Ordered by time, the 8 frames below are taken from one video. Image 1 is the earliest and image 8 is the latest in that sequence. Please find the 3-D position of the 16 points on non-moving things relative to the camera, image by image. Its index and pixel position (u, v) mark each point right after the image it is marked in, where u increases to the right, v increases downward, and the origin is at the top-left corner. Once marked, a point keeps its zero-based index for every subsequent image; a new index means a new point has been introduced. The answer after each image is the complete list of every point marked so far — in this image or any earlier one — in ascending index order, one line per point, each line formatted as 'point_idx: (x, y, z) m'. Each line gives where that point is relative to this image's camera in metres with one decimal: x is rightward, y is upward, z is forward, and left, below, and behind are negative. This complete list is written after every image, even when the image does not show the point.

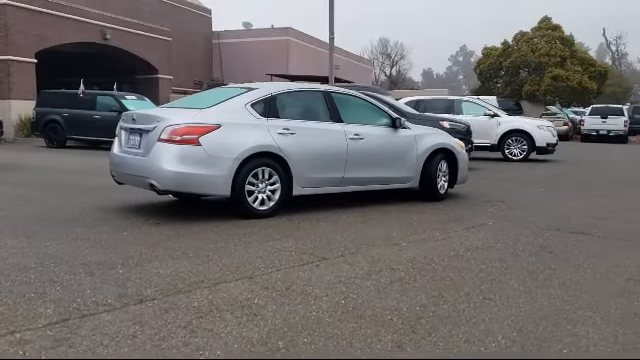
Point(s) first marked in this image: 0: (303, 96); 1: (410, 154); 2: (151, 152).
0: (-0.3, +1.3, +9.1) m
1: (+1.6, +0.5, +10.0) m
2: (-2.3, +0.4, +8.0) m
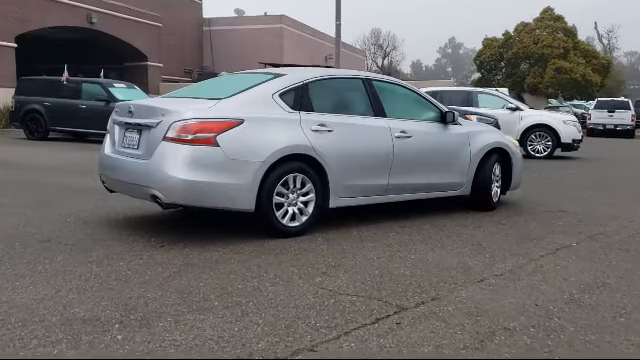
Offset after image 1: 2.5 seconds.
0: (+0.3, +1.2, +7.4) m
1: (+2.0, +0.4, +8.4) m
2: (-1.8, +0.3, +6.3) m
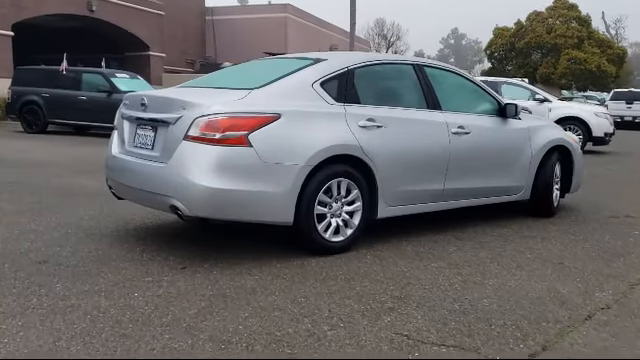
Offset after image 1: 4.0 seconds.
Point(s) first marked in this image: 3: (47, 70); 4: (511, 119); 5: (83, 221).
0: (+0.7, +1.2, +6.3) m
1: (+2.5, +0.3, +7.3) m
2: (-1.3, +0.2, +5.1) m
3: (-8.5, +3.4, +18.2) m
4: (+2.4, +0.8, +7.3) m
5: (-2.8, -0.5, +6.8) m
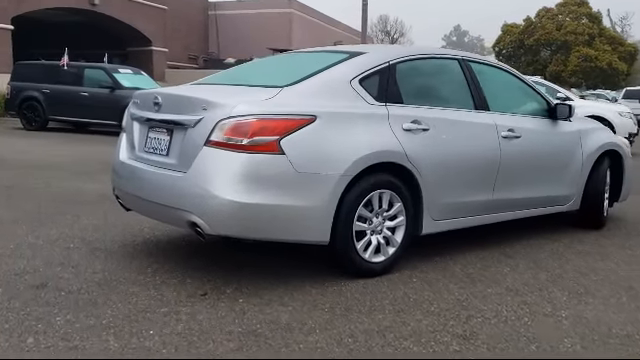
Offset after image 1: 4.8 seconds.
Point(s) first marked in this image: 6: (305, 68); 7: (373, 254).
0: (+1.1, +1.1, +5.6) m
1: (+2.9, +0.2, +6.5) m
2: (-1.0, +0.1, +4.4) m
3: (-8.2, +3.4, +17.5) m
4: (+2.7, +0.7, +6.5) m
5: (-2.4, -0.6, +6.0) m
6: (-0.1, +1.0, +5.1) m
7: (+0.4, -0.6, +4.8) m
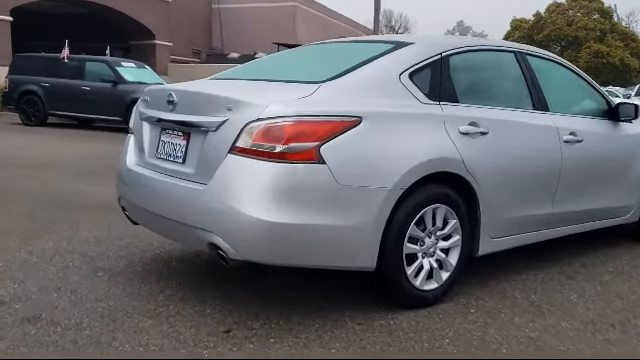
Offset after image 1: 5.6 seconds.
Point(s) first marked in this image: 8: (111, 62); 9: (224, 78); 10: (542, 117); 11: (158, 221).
0: (+1.4, +1.0, +4.8) m
1: (+3.2, +0.1, +5.8) m
2: (-0.7, 0.0, +3.7) m
3: (-7.8, +3.5, +16.7) m
4: (+3.0, +0.6, +5.8) m
5: (-2.1, -0.6, +5.3) m
6: (+0.2, +0.9, +4.4) m
7: (+0.7, -0.7, +4.1) m
8: (-5.8, +3.3, +16.3) m
9: (-0.8, +0.8, +4.7) m
10: (+1.9, +0.5, +4.9) m
11: (-1.1, -0.3, +4.1) m
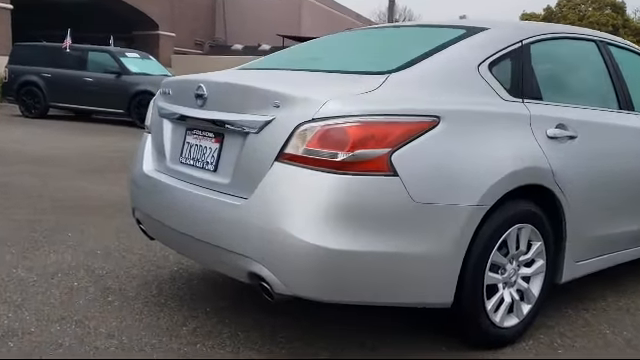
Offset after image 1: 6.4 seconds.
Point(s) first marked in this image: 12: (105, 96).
0: (+1.7, +0.9, +4.1) m
1: (+3.5, 0.0, +5.1) m
2: (-0.3, -0.1, +3.0) m
3: (-7.4, +3.6, +16.0) m
4: (+3.4, +0.5, +5.1) m
5: (-1.8, -0.7, +4.6) m
6: (+0.5, +0.8, +3.6) m
7: (+1.1, -0.8, +3.4) m
8: (-5.4, +3.4, +15.5) m
9: (-0.4, +0.8, +4.0) m
10: (+2.2, +0.4, +4.2) m
11: (-0.8, -0.4, +3.4) m
12: (-5.6, +2.2, +15.2) m
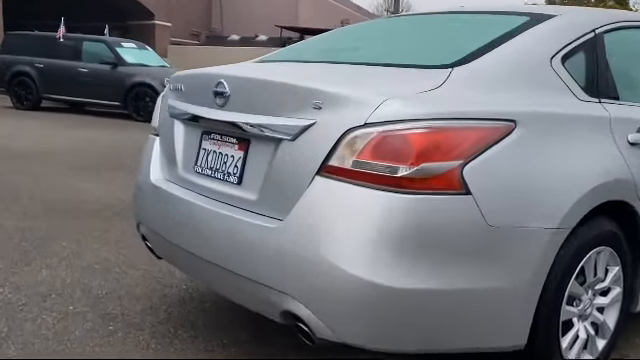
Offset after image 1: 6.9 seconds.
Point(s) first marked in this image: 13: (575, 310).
0: (+1.9, +0.8, +3.5) m
1: (+3.7, 0.0, +4.6) m
2: (-0.1, -0.1, +2.4) m
3: (-7.3, +3.8, +15.3) m
4: (+3.6, +0.4, +4.5) m
5: (-1.6, -0.7, +4.1) m
6: (+0.7, +0.8, +3.1) m
7: (+1.3, -0.9, +2.9) m
8: (-5.3, +3.5, +14.9) m
9: (-0.2, +0.7, +3.4) m
10: (+2.4, +0.4, +3.7) m
11: (-0.6, -0.4, +2.8) m
12: (-5.5, +2.3, +14.6) m
13: (+1.2, -0.6, +2.8) m
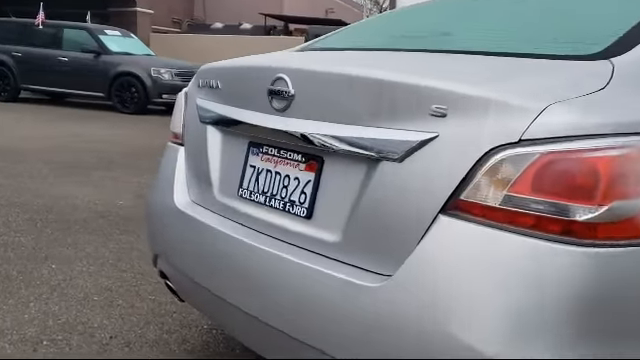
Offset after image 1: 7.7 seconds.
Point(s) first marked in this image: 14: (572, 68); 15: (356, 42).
0: (+2.3, +0.8, +2.9) m
1: (+4.0, -0.1, +3.9) m
2: (+0.3, -0.2, +1.7) m
3: (-7.4, +3.9, +14.3) m
4: (+3.8, +0.4, +3.9) m
5: (-1.3, -0.8, +3.3) m
6: (+1.1, +0.7, +2.4) m
7: (+1.6, -1.0, +2.2) m
8: (-5.4, +3.6, +13.9) m
9: (+0.1, +0.6, +2.6) m
10: (+2.7, +0.3, +3.0) m
11: (-0.2, -0.5, +2.1) m
12: (-5.5, +2.4, +13.6) m
13: (+1.6, -0.7, +2.1) m
14: (+0.8, +0.3, +1.9) m
15: (+0.1, +0.6, +2.7) m
